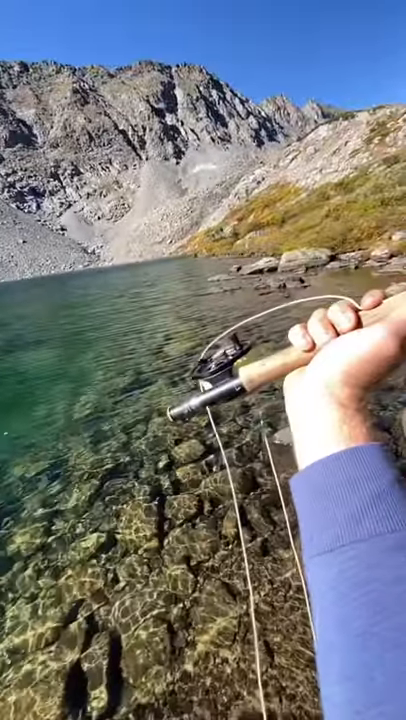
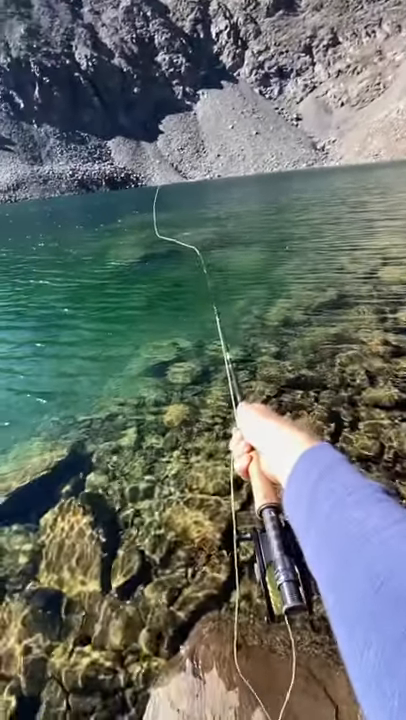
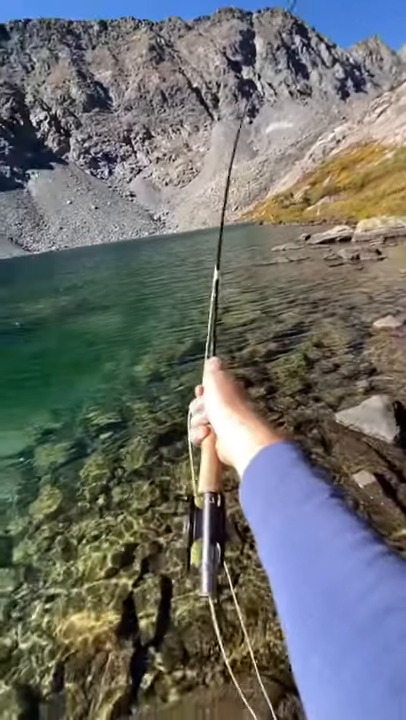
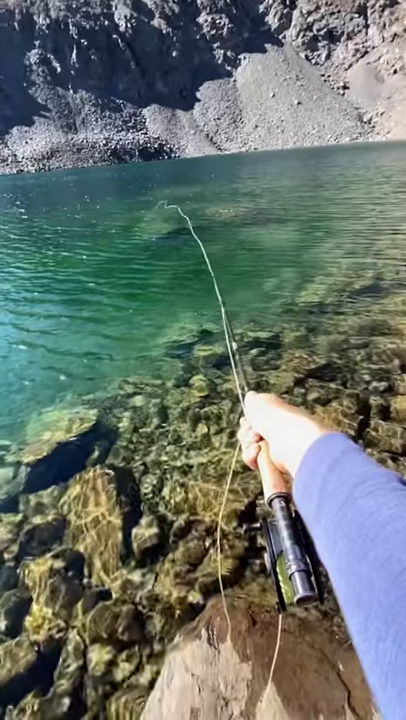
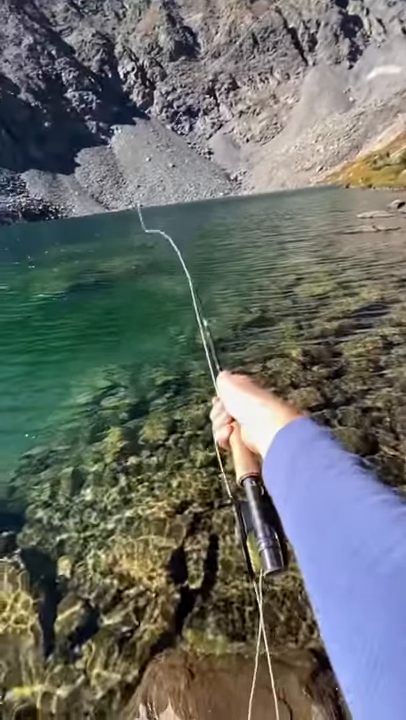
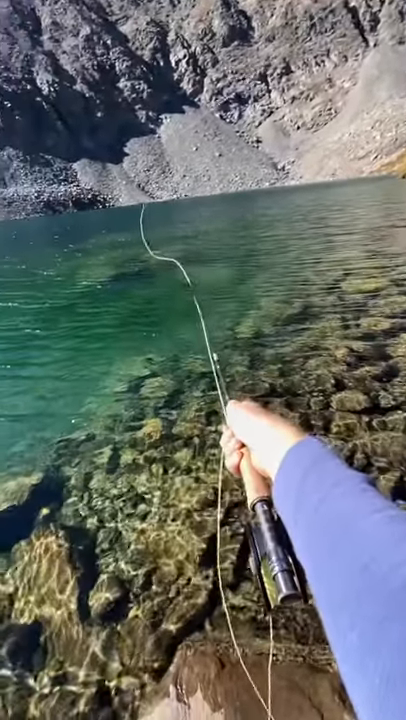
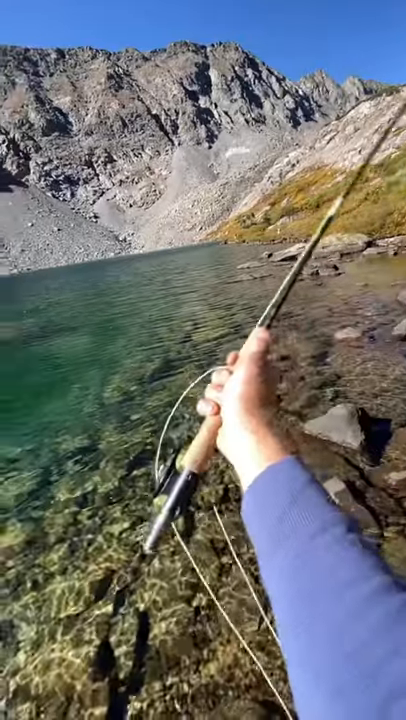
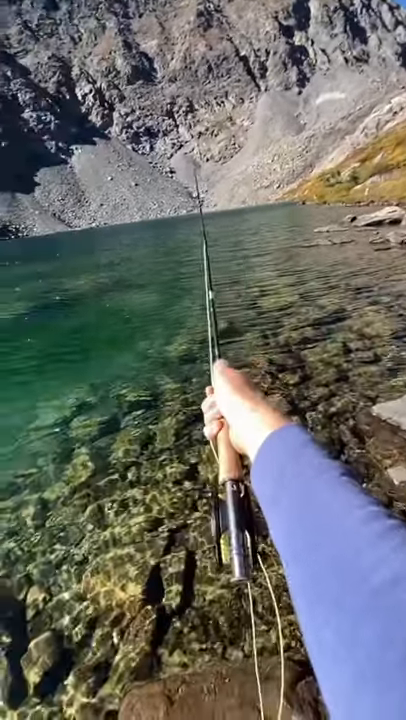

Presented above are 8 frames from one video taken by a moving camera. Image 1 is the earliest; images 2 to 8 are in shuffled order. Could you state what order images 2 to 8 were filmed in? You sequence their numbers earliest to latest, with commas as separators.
7, 3, 8, 5, 6, 2, 4
